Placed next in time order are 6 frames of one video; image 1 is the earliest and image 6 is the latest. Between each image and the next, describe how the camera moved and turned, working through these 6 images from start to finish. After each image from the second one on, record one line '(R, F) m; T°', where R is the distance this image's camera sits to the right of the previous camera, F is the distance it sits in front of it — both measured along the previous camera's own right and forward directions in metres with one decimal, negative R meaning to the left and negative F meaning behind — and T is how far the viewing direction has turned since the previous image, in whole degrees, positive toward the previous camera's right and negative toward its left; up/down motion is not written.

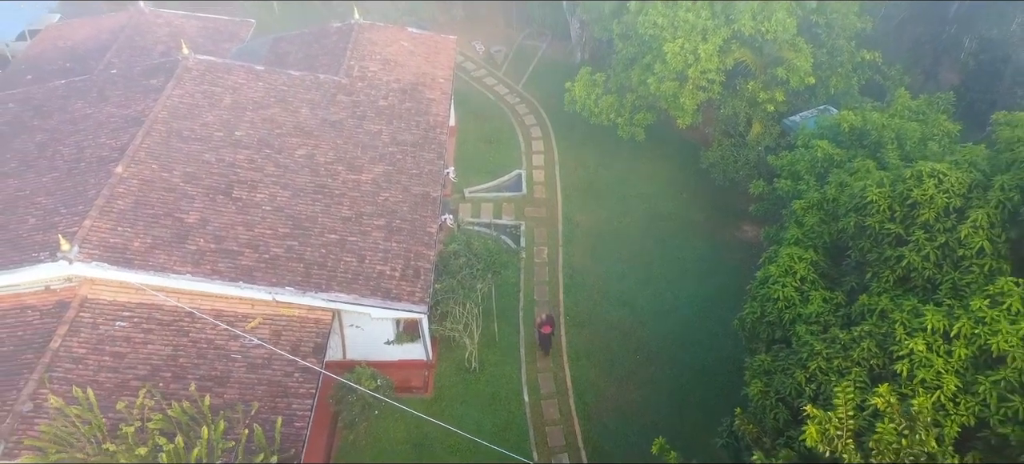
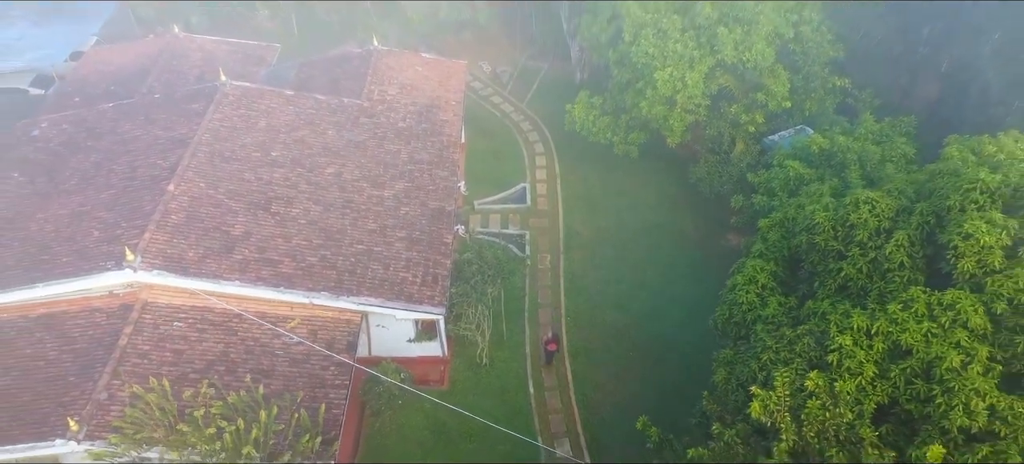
(-0.2, -1.9) m; 0°
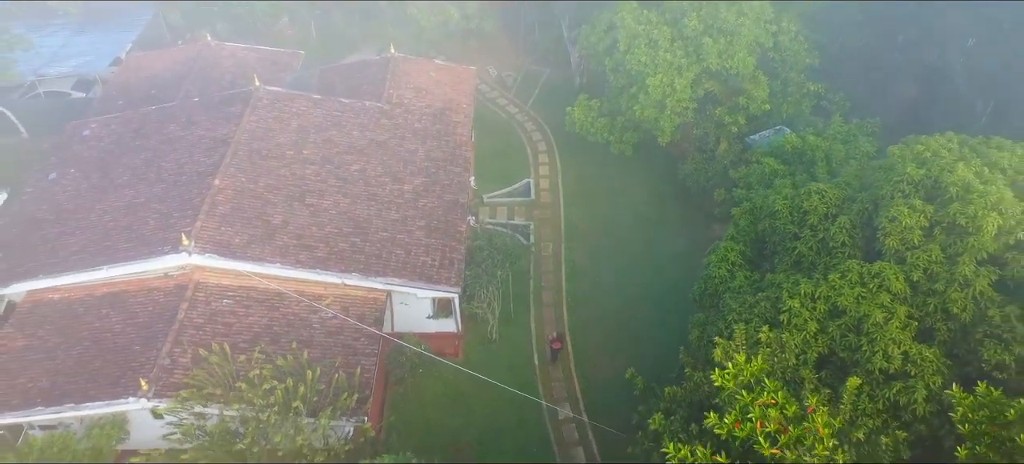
(-0.2, -2.1) m; 0°
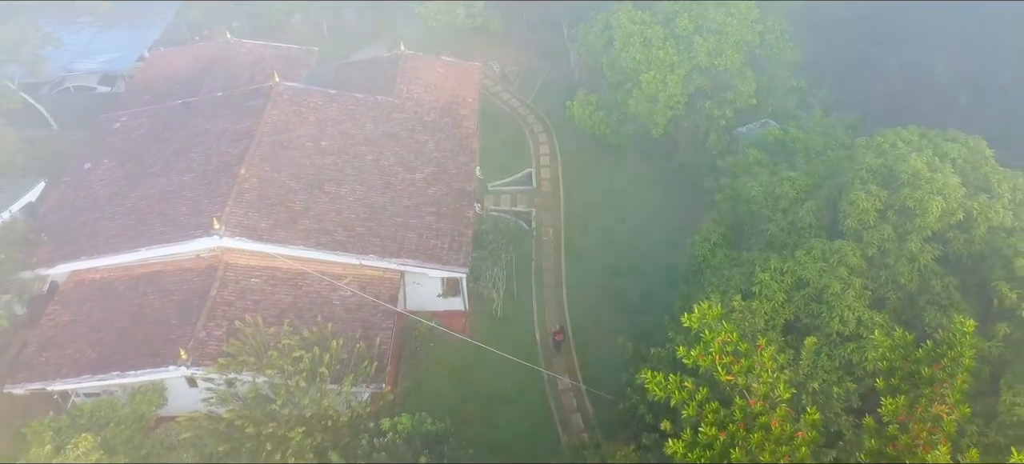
(-0.1, -1.6) m; 0°
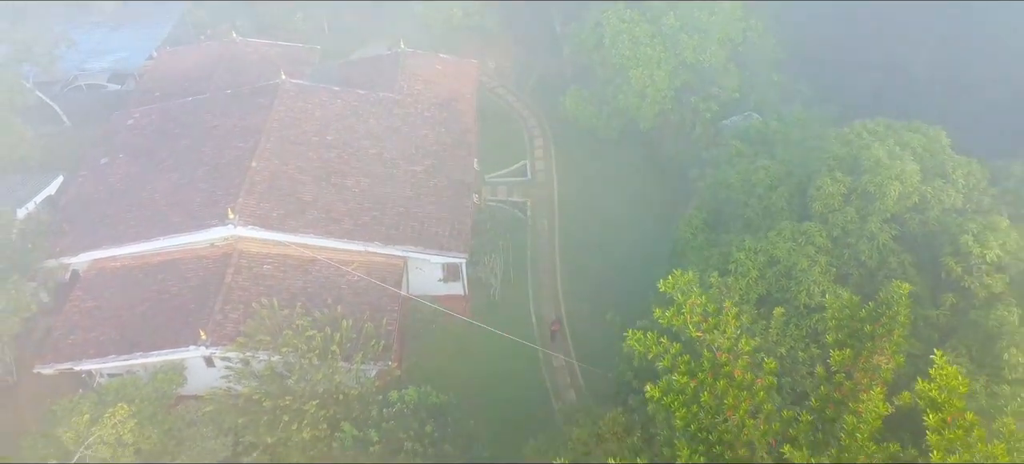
(-0.1, -1.2) m; 0°
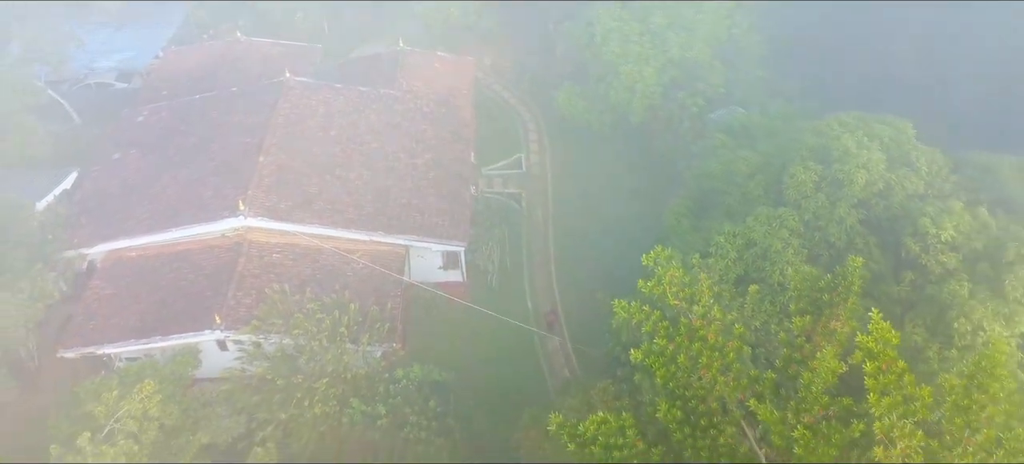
(0.0, -1.1) m; 0°
